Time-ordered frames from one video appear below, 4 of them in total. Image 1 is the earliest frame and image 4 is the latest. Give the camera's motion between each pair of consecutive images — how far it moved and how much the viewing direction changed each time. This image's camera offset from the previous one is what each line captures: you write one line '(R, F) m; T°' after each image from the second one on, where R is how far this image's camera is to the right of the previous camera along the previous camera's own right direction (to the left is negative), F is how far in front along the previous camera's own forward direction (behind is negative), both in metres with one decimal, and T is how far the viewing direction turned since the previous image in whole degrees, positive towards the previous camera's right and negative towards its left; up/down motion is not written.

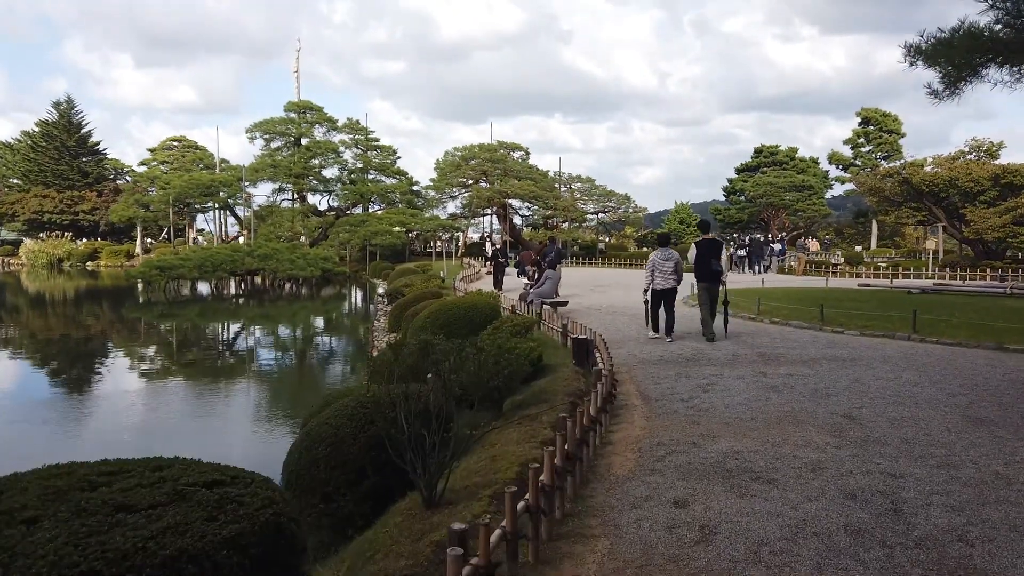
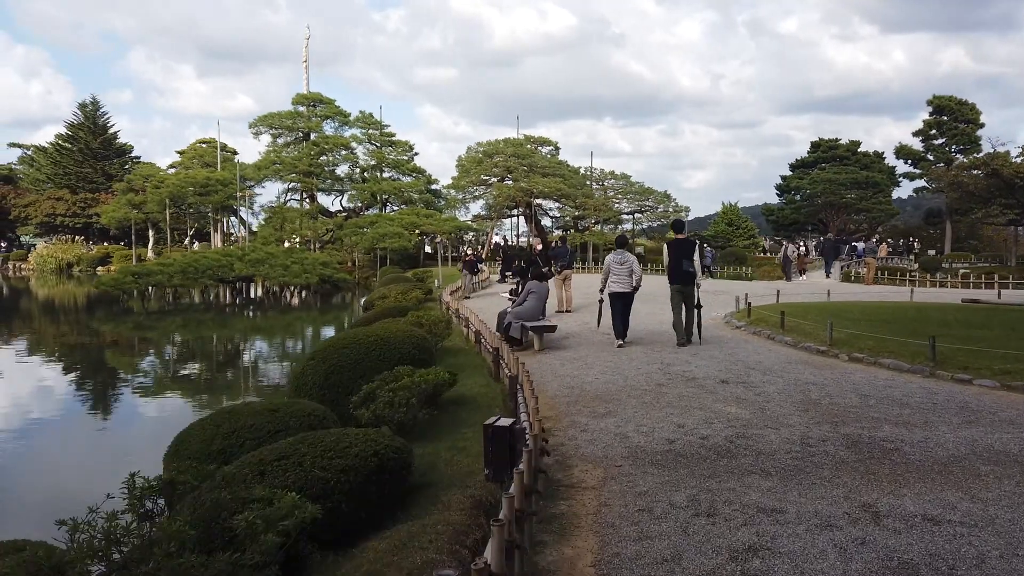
(+1.0, +3.3) m; -4°
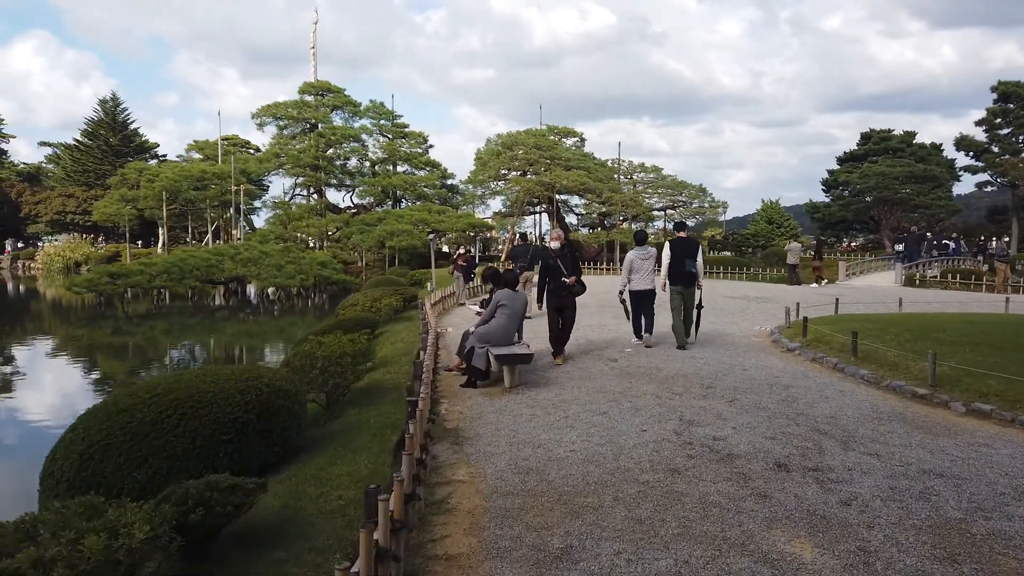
(+0.7, +2.5) m; -3°
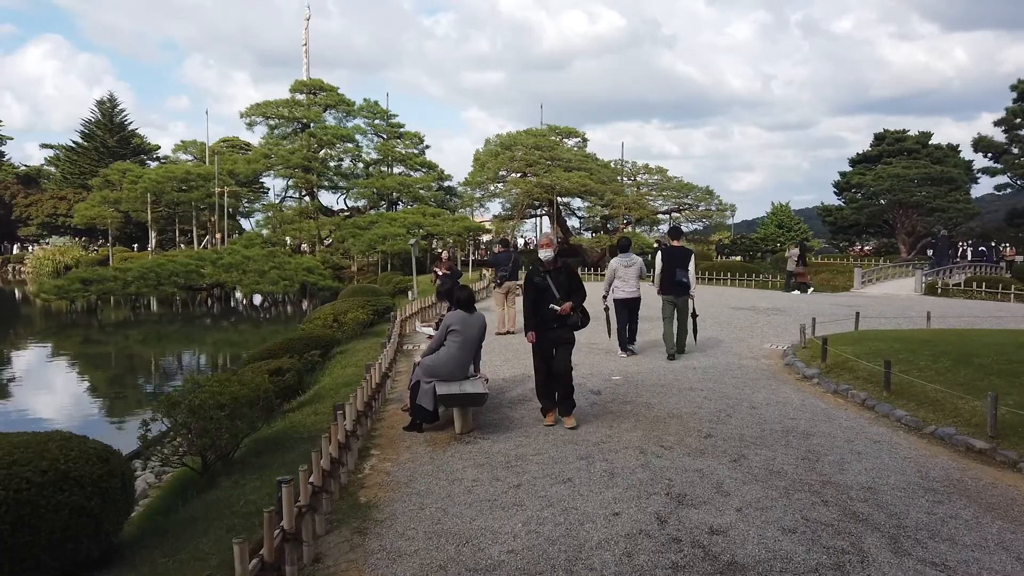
(+0.4, +1.2) m; -1°
